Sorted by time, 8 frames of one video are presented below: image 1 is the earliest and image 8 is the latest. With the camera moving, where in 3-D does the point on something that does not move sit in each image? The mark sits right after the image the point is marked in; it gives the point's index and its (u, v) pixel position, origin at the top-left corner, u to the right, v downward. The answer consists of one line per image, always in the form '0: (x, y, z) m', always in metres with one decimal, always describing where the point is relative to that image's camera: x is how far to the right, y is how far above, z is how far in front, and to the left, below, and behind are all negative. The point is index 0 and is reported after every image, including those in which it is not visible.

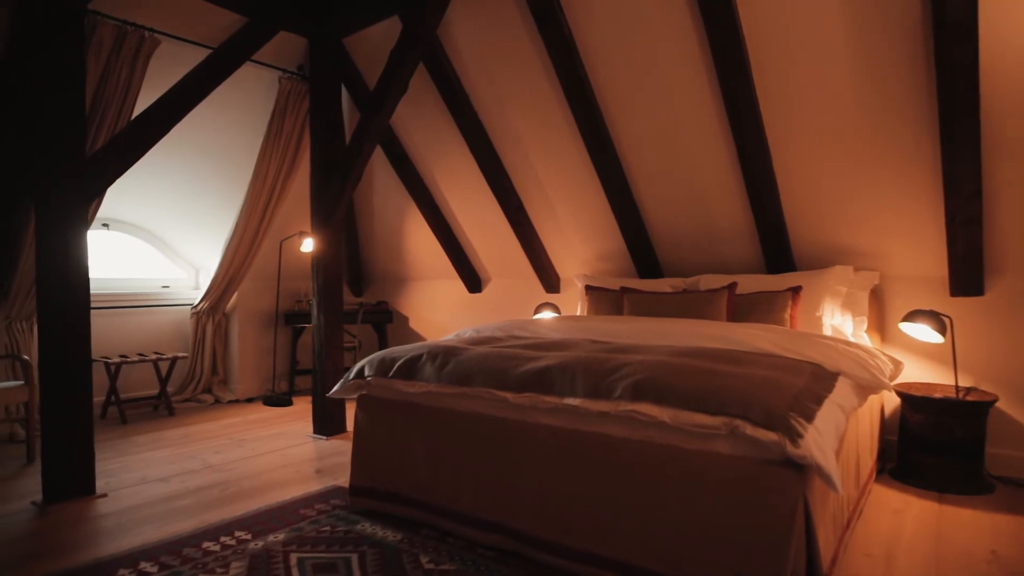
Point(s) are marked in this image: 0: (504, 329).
0: (0.0, -0.2, +3.2) m
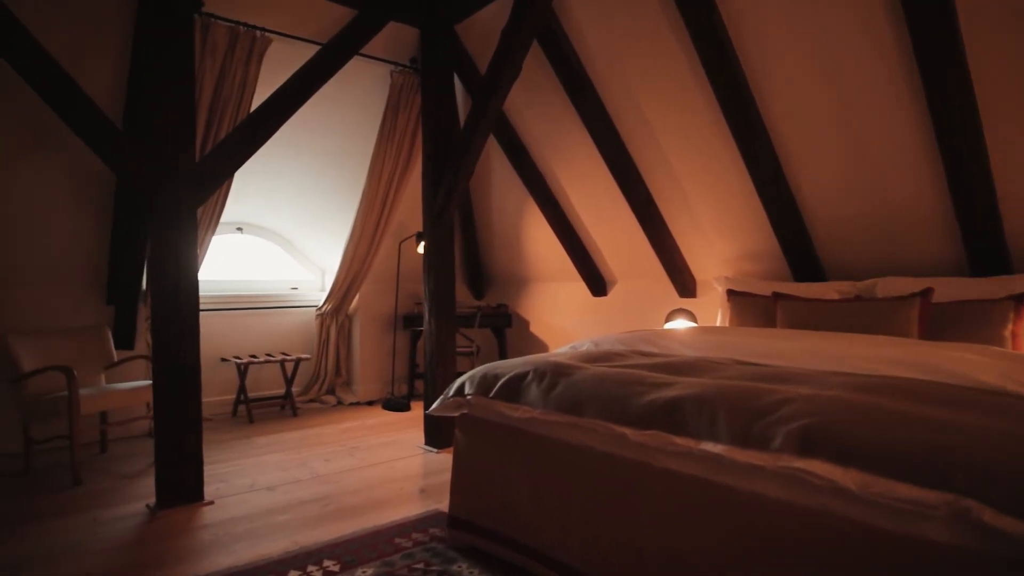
0: (+0.5, -0.2, +2.7) m
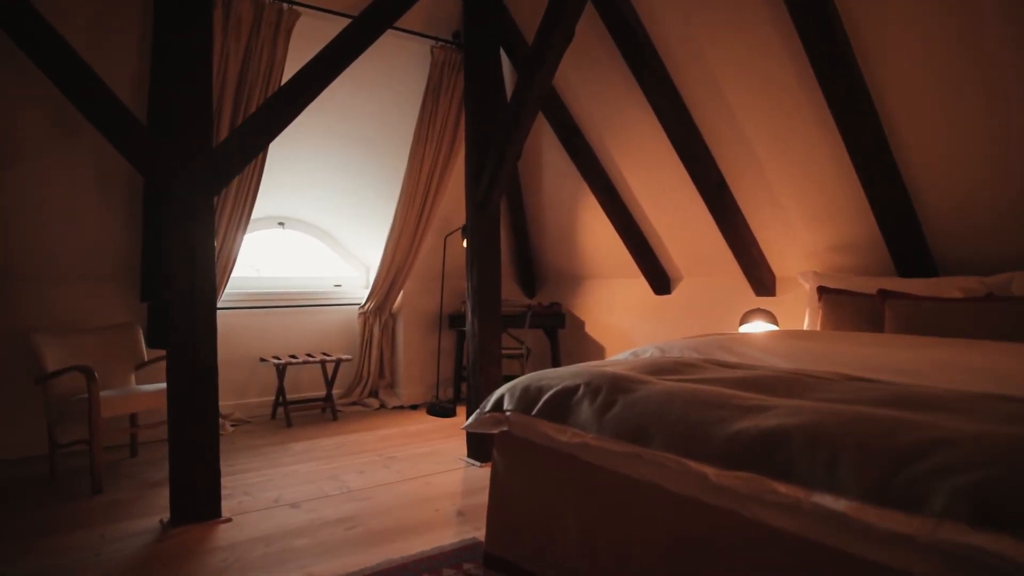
0: (+0.7, -0.2, +2.3) m
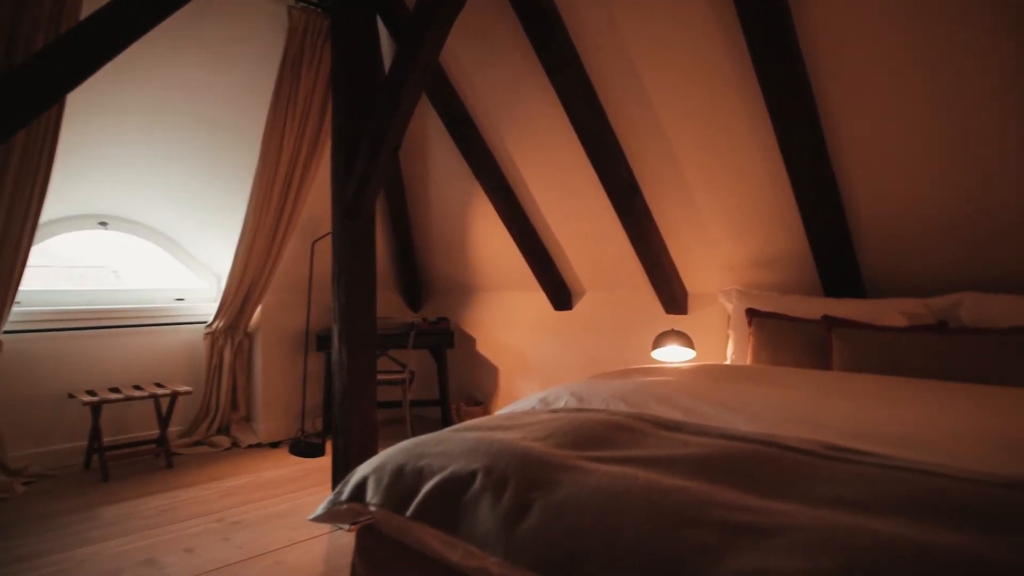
0: (+0.3, -0.3, +1.7) m
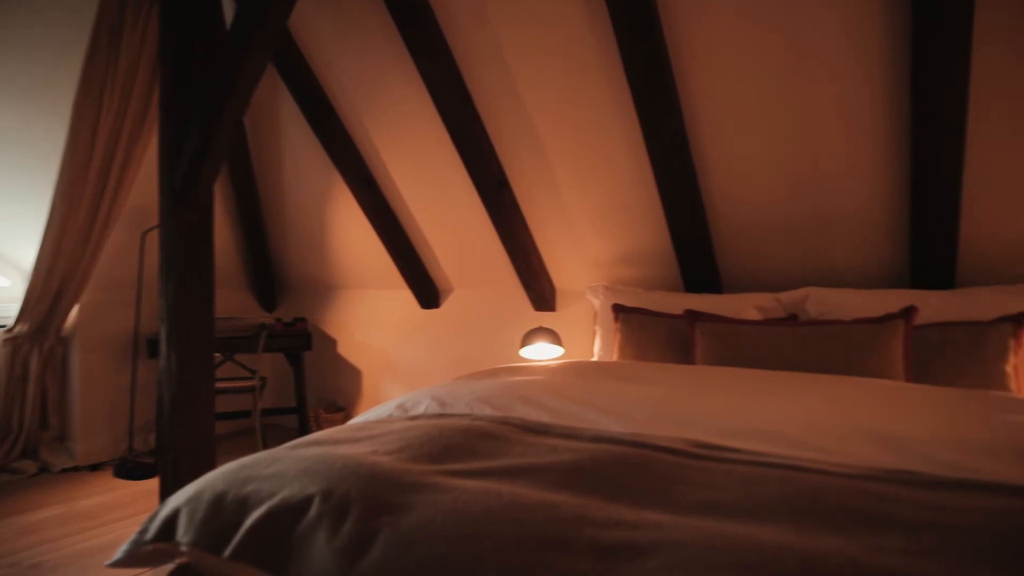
0: (0.0, -0.3, +1.6) m
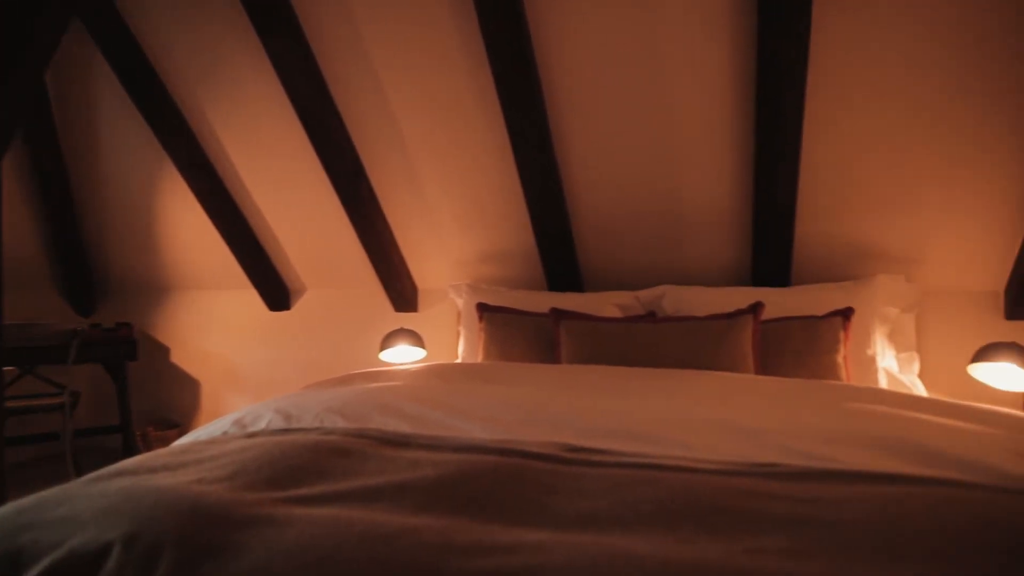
0: (-0.4, -0.3, +1.4) m
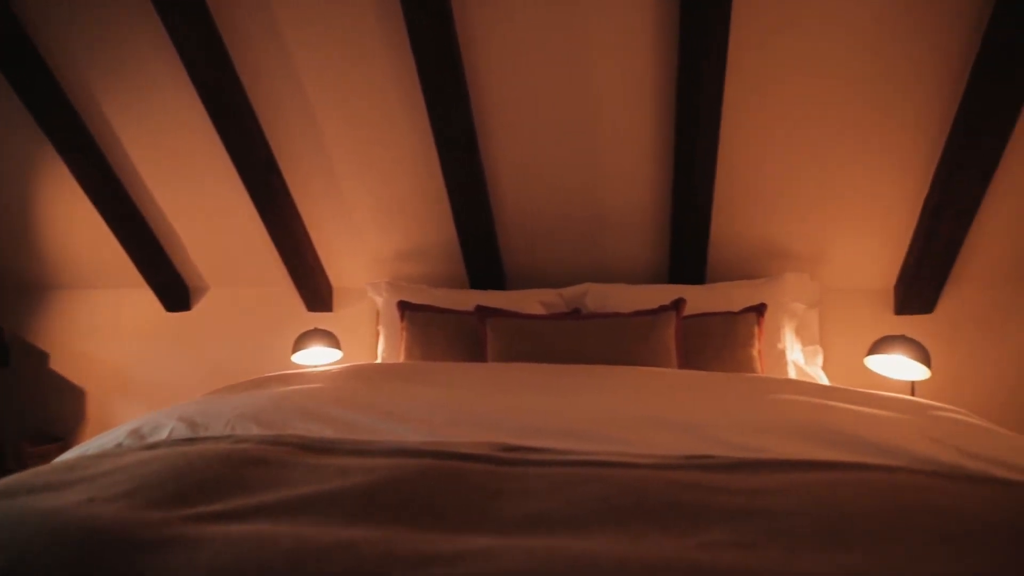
0: (-0.5, -0.3, +1.3) m
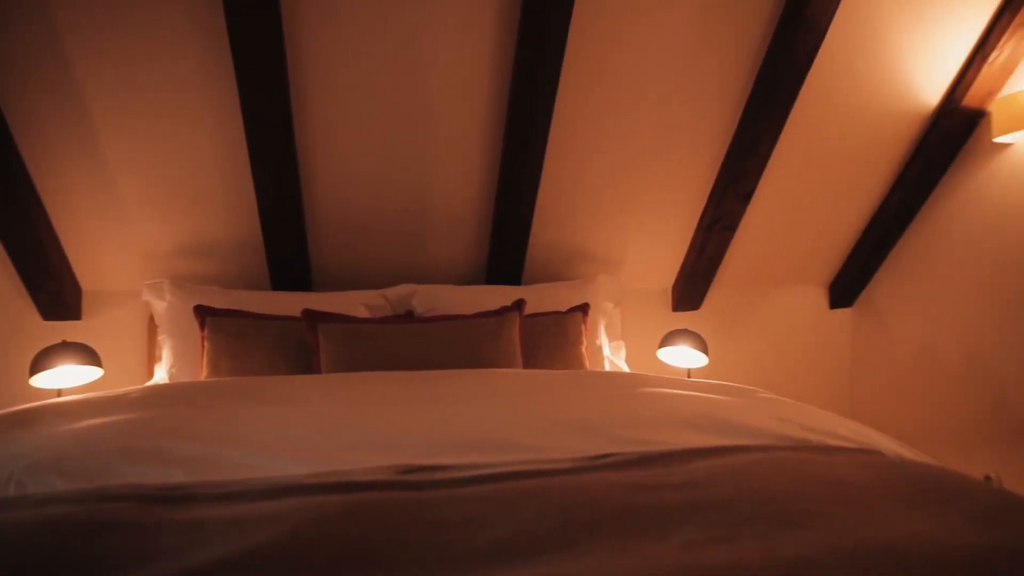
0: (-0.7, -0.3, +1.0) m
